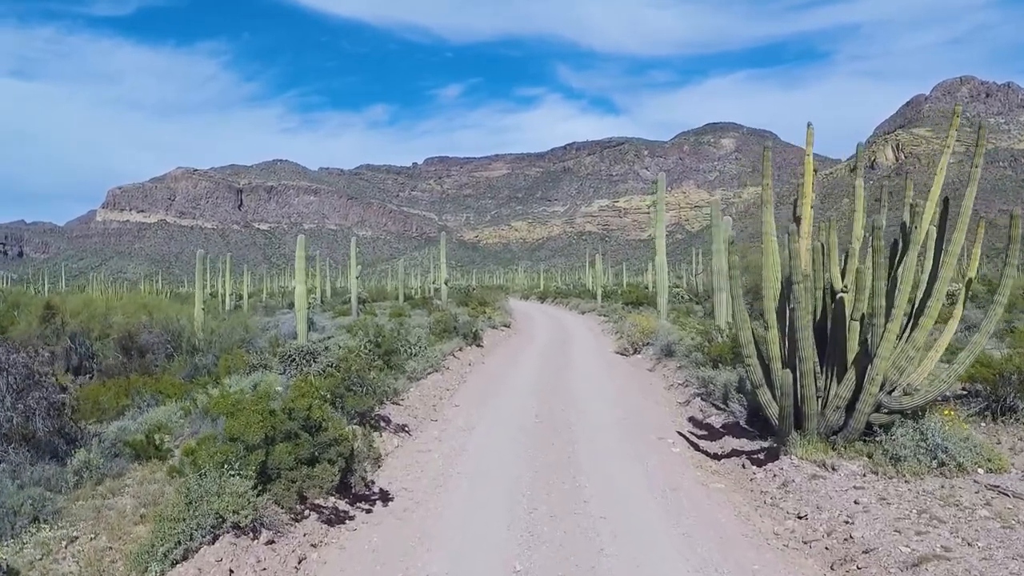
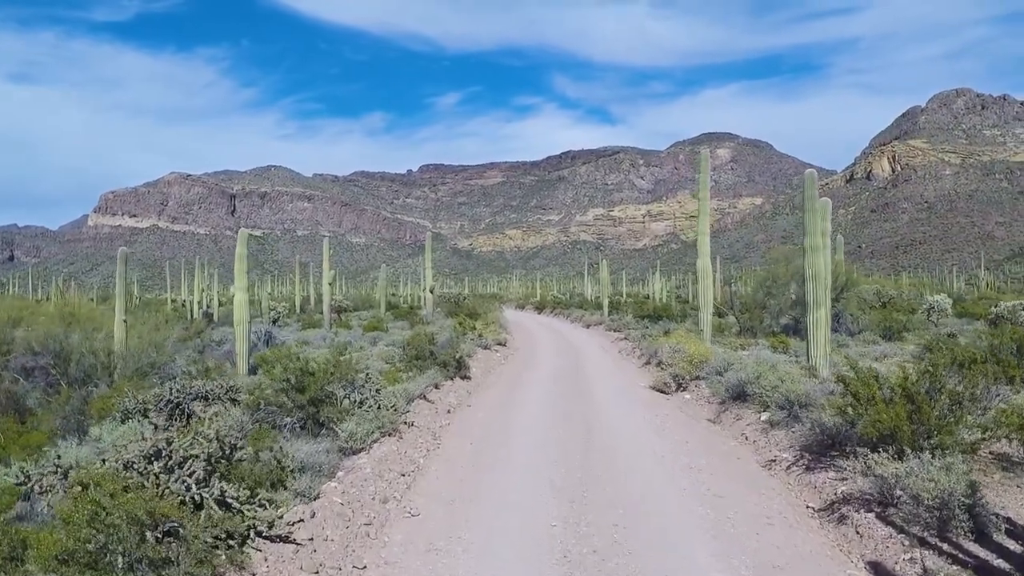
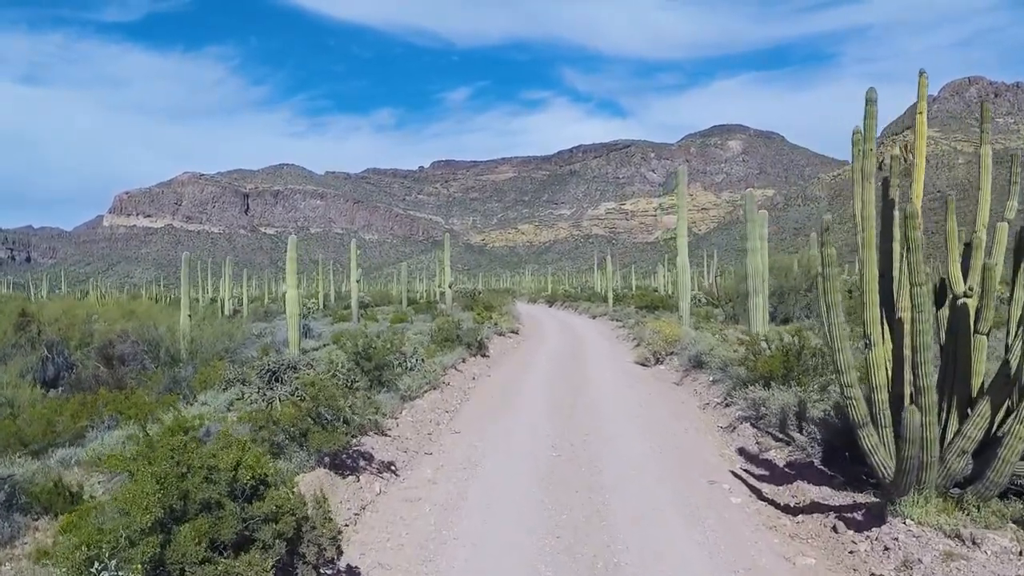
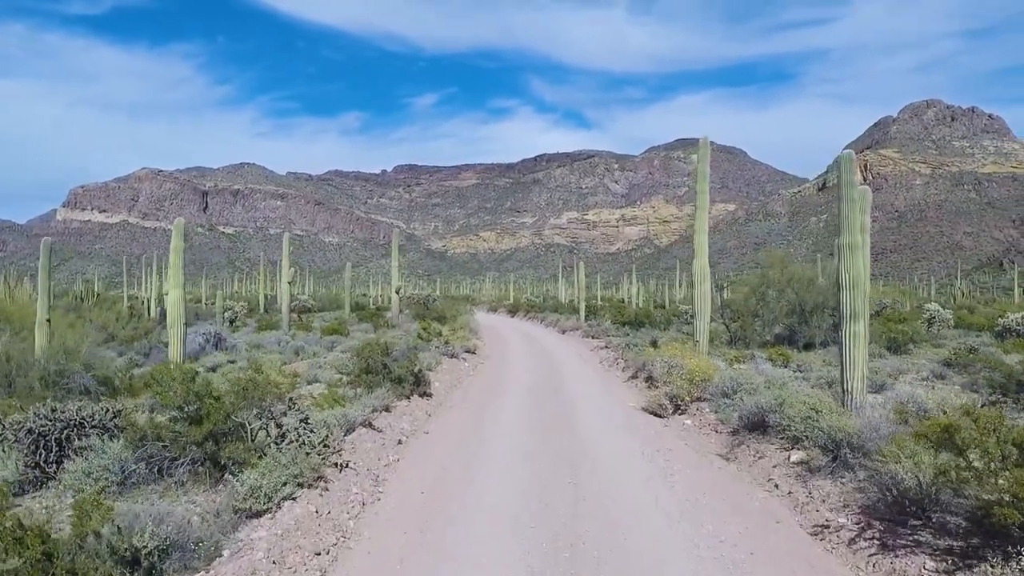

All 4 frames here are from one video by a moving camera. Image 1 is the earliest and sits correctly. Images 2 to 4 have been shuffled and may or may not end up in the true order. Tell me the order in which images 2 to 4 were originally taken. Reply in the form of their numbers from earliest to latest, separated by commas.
3, 2, 4
